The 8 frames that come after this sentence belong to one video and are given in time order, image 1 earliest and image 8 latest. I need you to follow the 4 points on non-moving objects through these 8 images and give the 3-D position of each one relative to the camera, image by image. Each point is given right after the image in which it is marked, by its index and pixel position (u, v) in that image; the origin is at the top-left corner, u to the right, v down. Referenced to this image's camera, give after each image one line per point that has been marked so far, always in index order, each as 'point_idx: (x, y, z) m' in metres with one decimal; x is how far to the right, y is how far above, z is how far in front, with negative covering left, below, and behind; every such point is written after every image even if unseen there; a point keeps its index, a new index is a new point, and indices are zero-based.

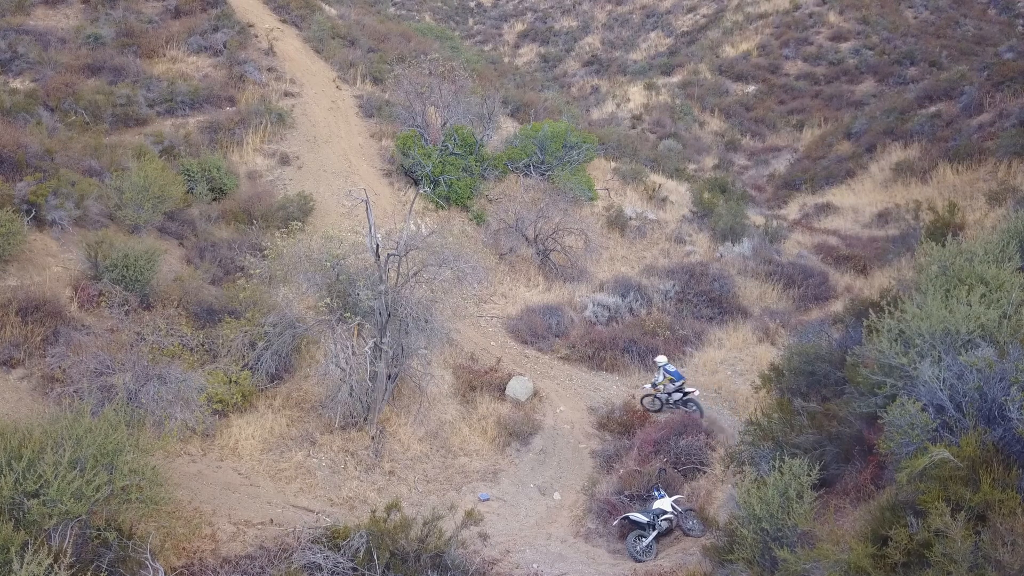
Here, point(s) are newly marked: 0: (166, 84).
0: (-7.4, +4.3, +17.6) m
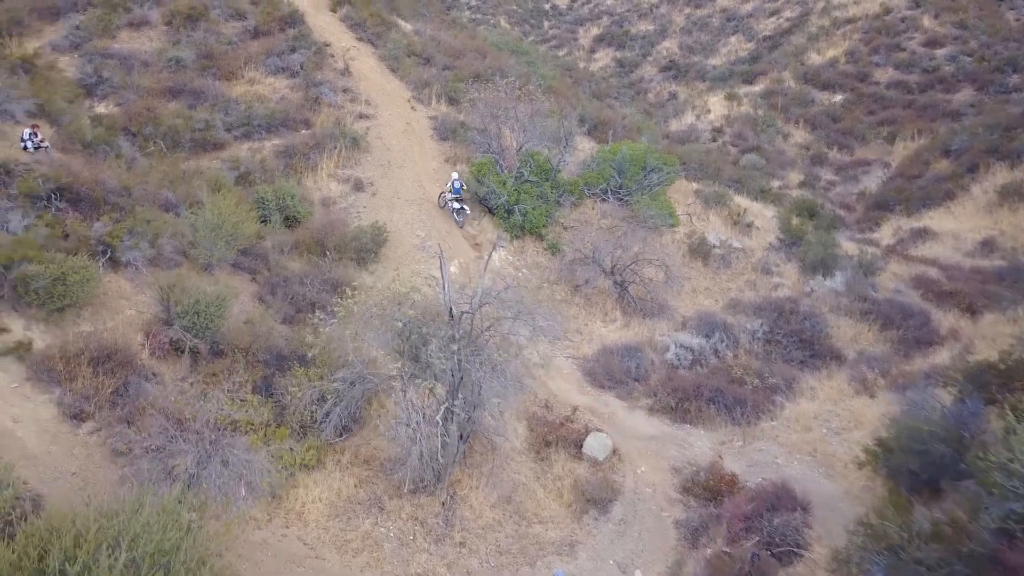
0: (-5.7, +3.8, +17.6) m
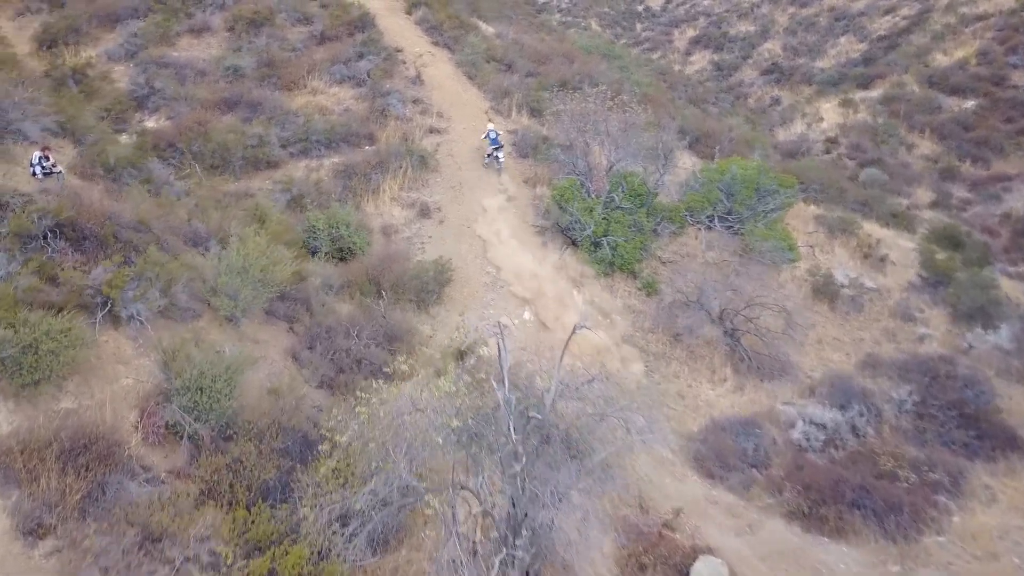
0: (-4.0, +3.2, +15.9) m
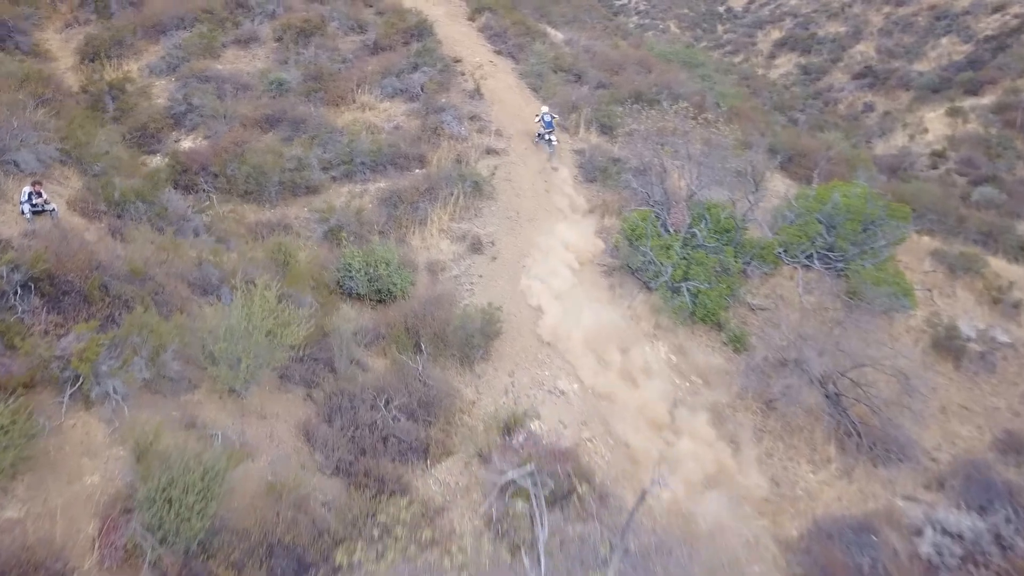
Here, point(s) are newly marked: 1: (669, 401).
0: (-2.9, +2.6, +14.5) m
1: (+1.9, -1.3, +10.0) m
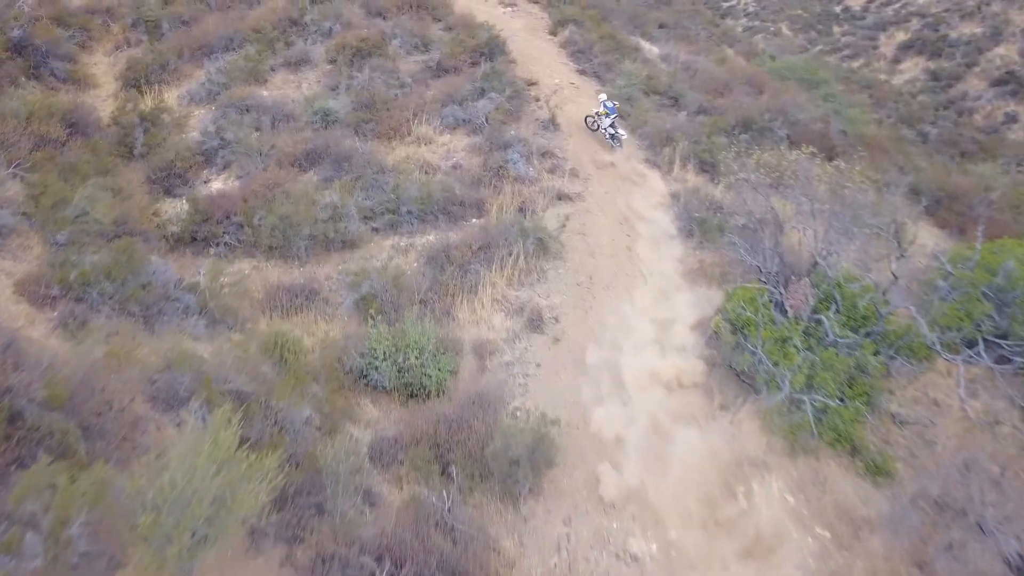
0: (-1.7, +1.6, +12.3) m
1: (+2.4, -2.4, +7.3) m
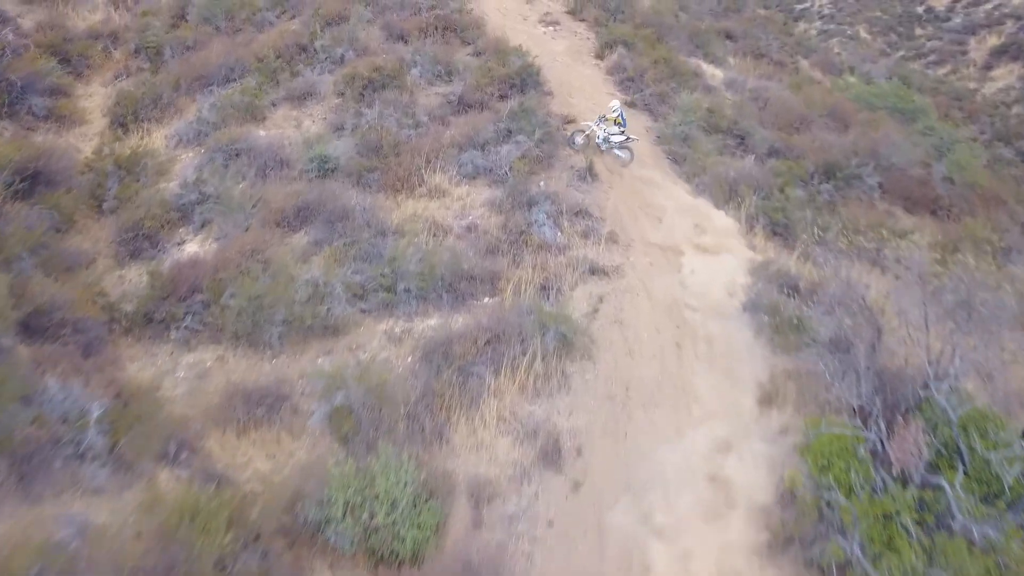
0: (-1.4, +0.5, +10.2) m
1: (+2.2, -3.5, +4.9) m
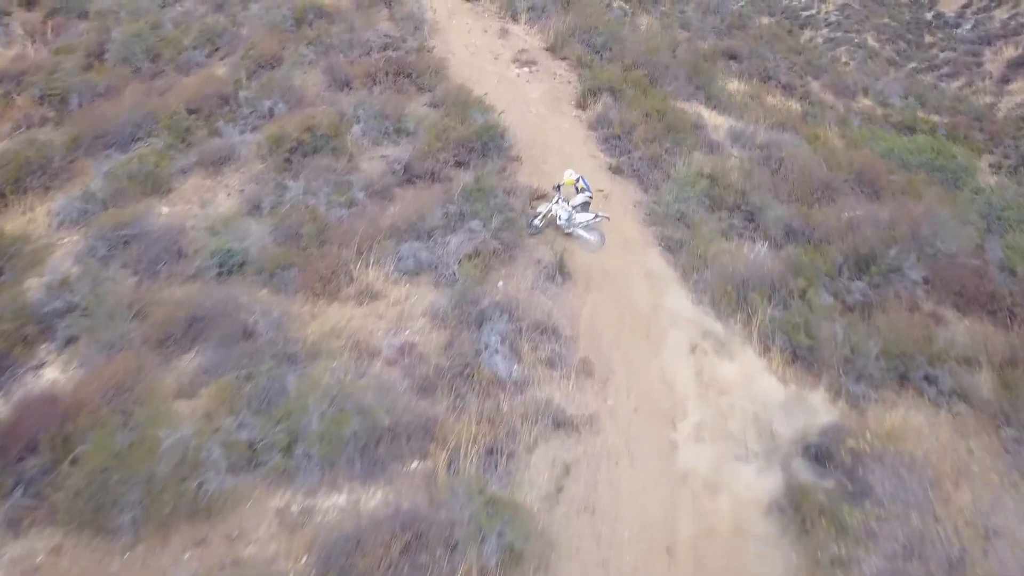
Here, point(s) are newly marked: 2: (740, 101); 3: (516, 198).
0: (-2.0, -0.9, +7.8) m
1: (+1.7, -4.9, +2.5) m
2: (+4.0, +3.2, +14.3) m
3: (+0.1, +1.2, +10.2) m
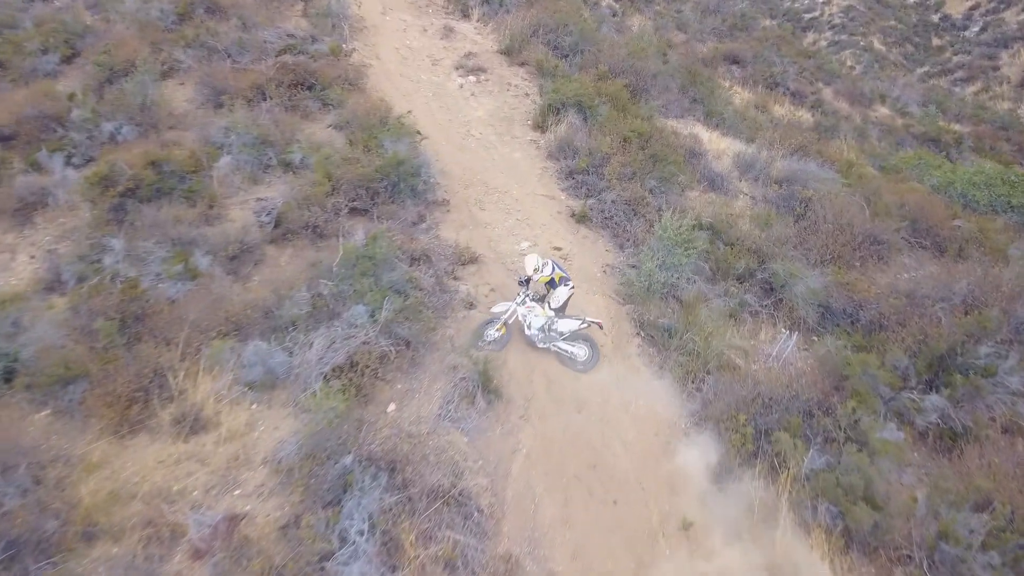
0: (-2.7, -1.8, +4.7) m
1: (+0.9, -5.8, -0.7) m
2: (+3.3, +2.3, +11.1) m
3: (-0.6, +0.3, +7.1) m
